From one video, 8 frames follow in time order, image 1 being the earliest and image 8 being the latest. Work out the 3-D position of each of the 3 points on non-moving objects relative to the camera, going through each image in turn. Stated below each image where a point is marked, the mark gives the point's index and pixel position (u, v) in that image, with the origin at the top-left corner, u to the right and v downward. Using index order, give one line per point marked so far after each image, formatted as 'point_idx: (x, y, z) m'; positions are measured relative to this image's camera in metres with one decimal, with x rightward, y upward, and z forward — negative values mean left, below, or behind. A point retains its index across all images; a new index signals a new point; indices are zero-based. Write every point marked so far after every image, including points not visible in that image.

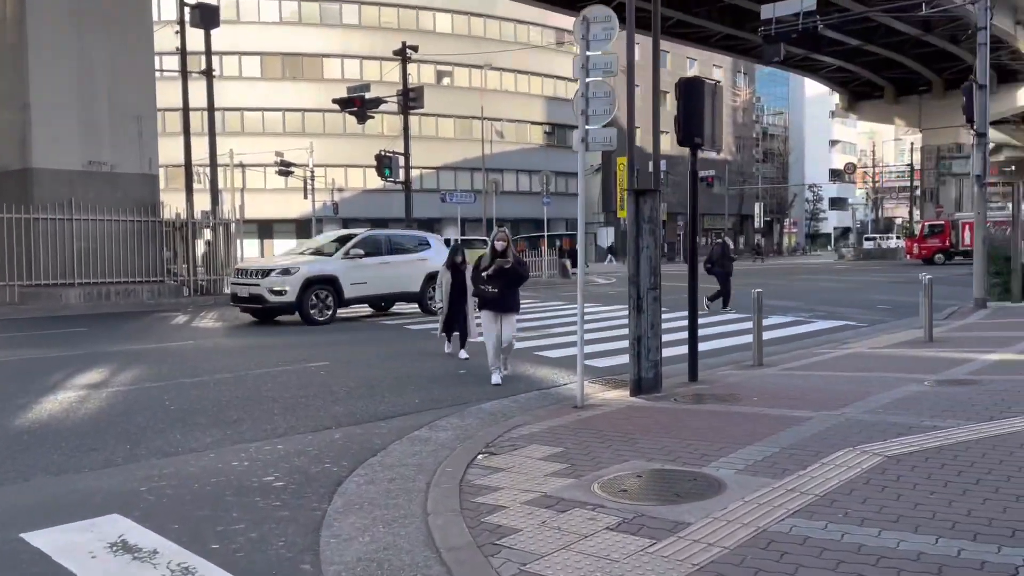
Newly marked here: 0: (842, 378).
0: (+3.8, -1.0, +9.4) m
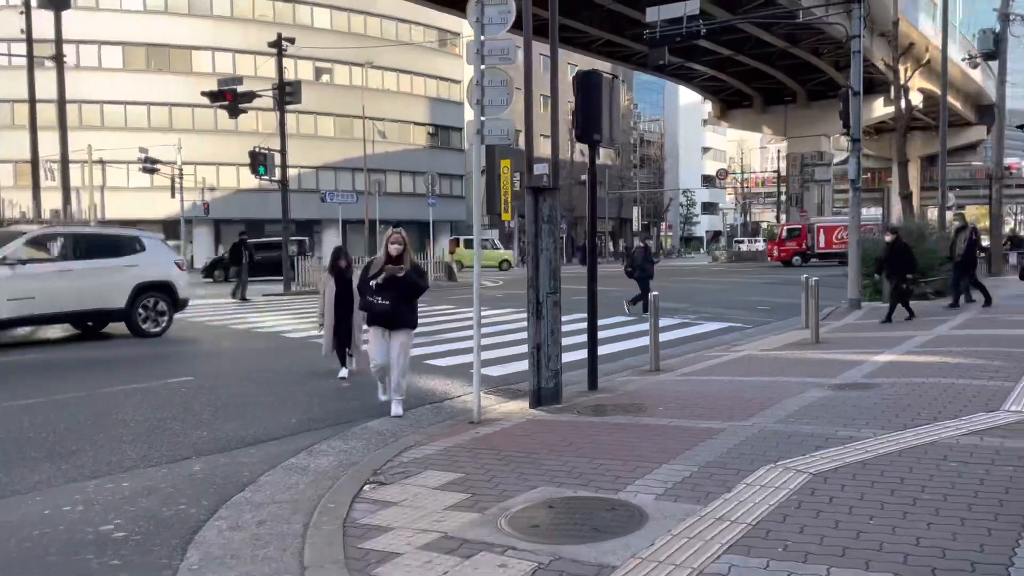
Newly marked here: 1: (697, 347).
0: (+2.6, -1.1, +9.1) m
1: (+3.0, -1.0, +13.5) m
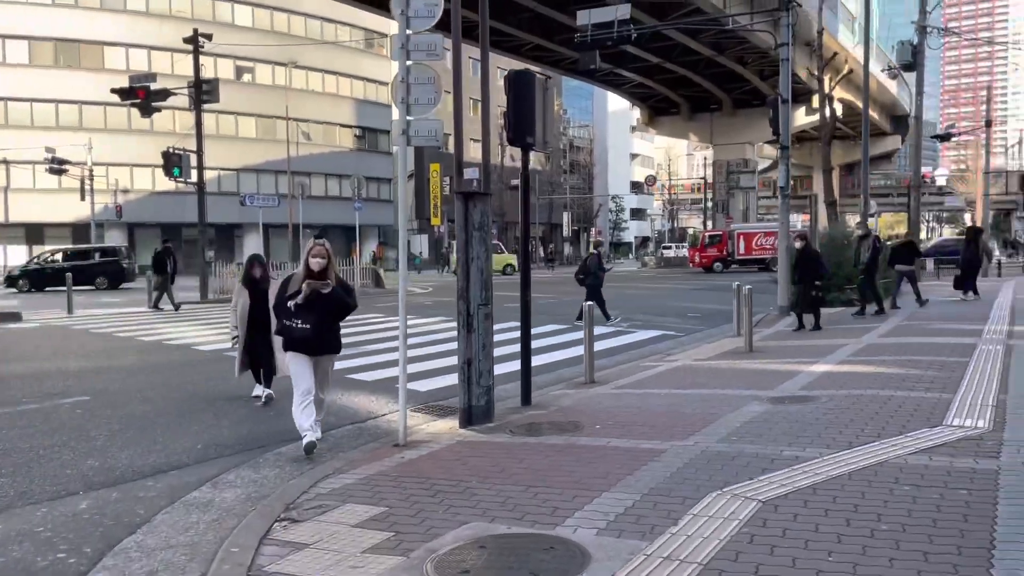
0: (+1.8, -1.2, +8.8) m
1: (+1.9, -1.1, +13.2) m
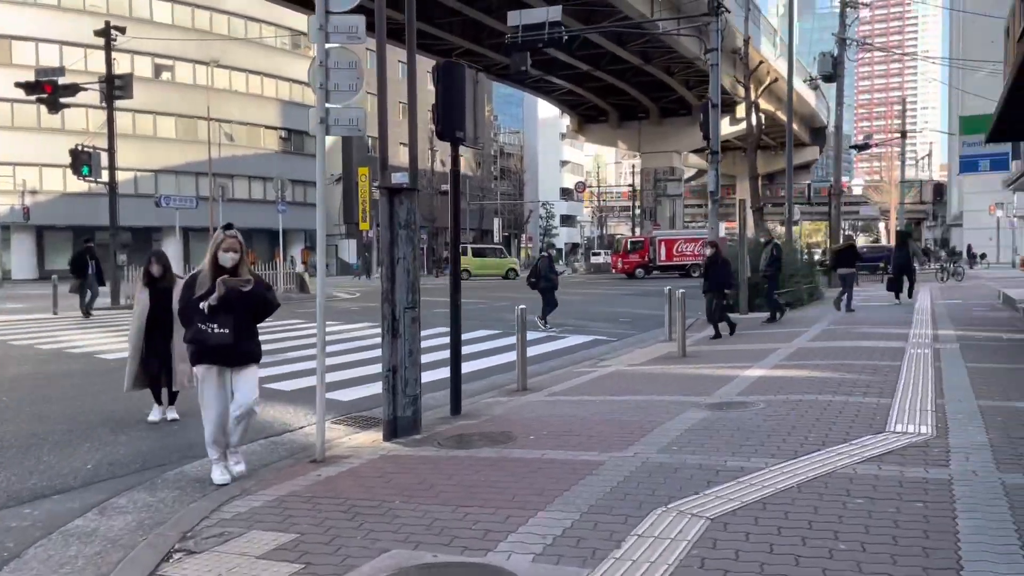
0: (+1.1, -1.2, +8.5) m
1: (+0.8, -1.2, +12.9) m
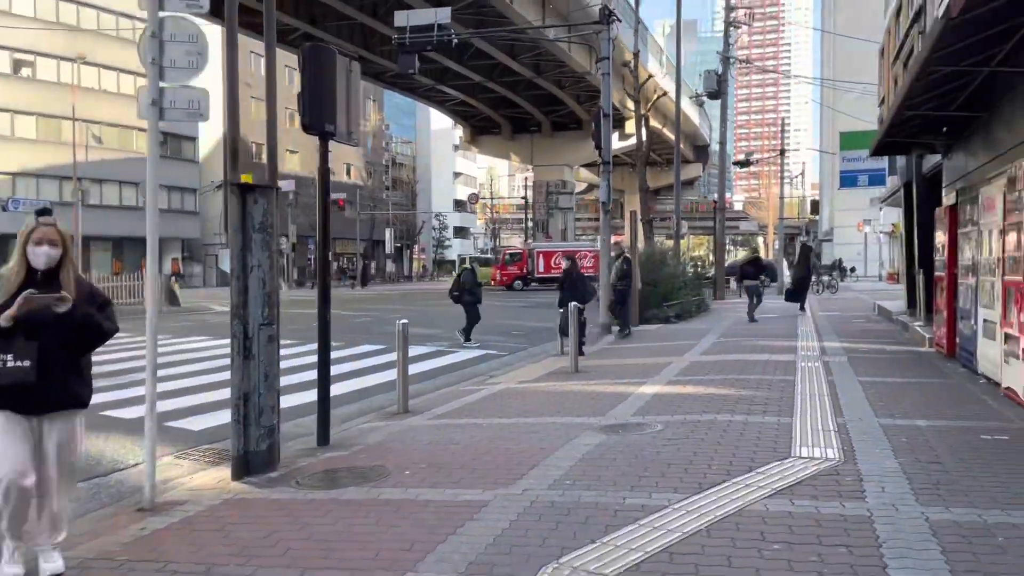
0: (-0.1, -1.3, +7.7) m
1: (-0.9, -1.4, +12.0) m
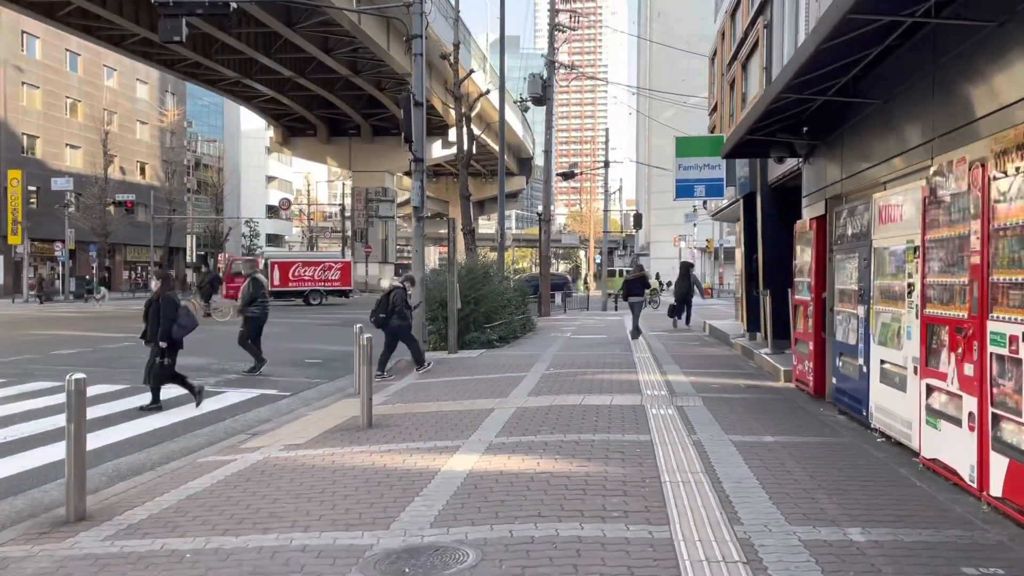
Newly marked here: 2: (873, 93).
0: (-1.7, -1.6, +4.6) m
1: (-3.4, -1.7, +8.7) m
2: (+3.6, +2.0, +8.2) m
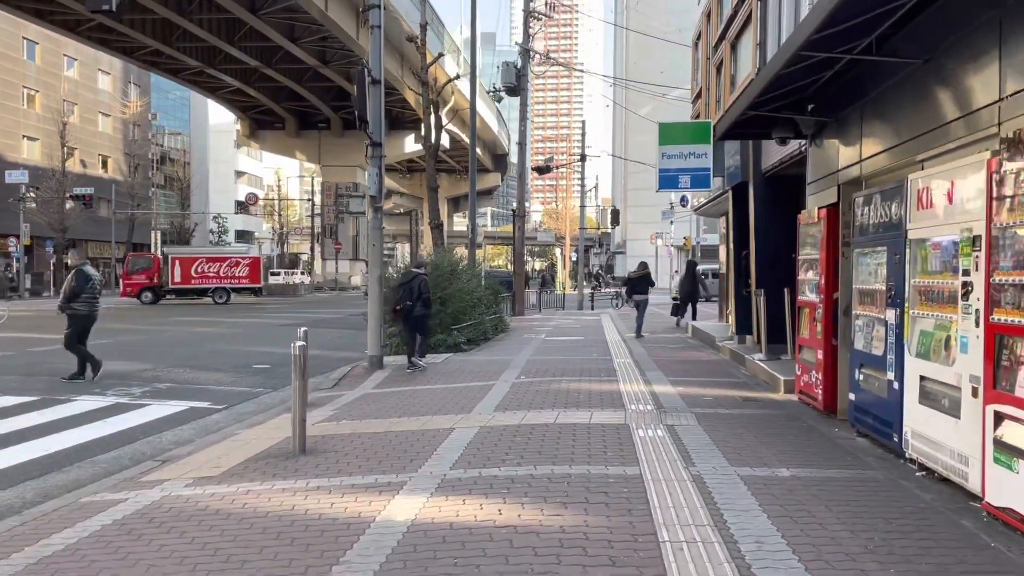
0: (-1.9, -1.6, +3.2) m
1: (-3.8, -1.6, +7.2) m
2: (+3.3, +2.0, +6.9) m
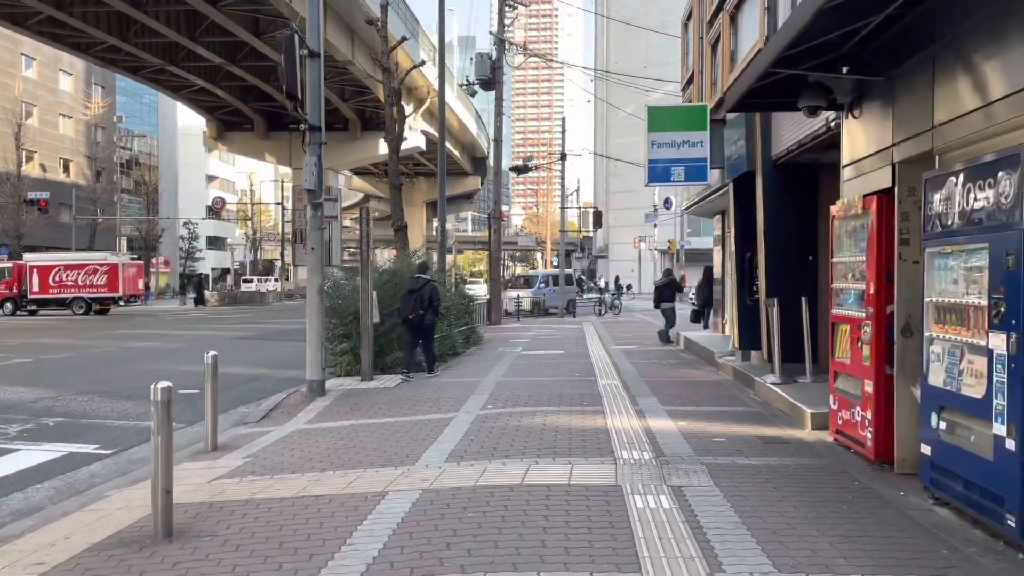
0: (-2.1, -1.7, +1.1) m
1: (-4.1, -1.8, +5.0) m
2: (+2.9, +1.9, +4.9) m
